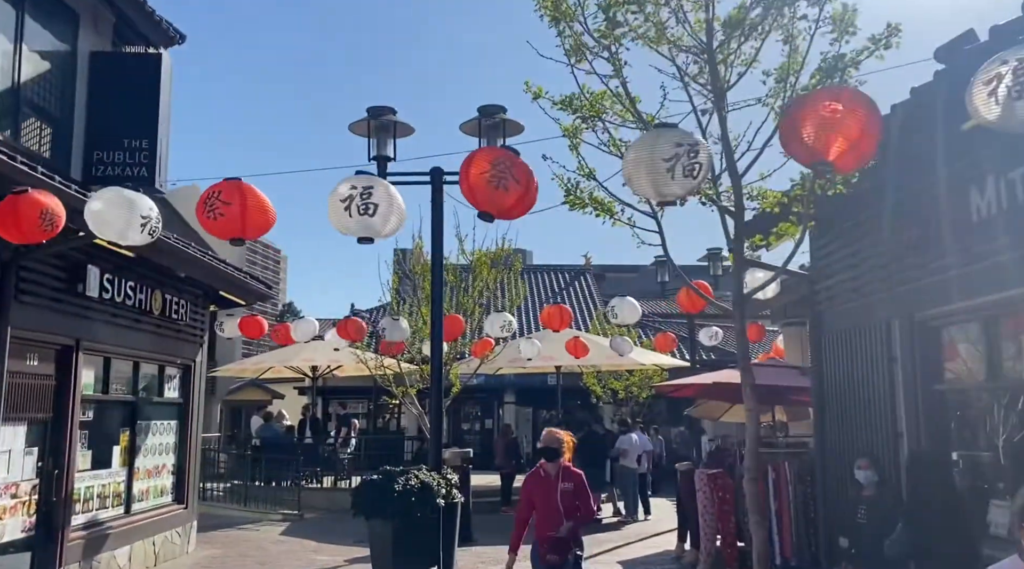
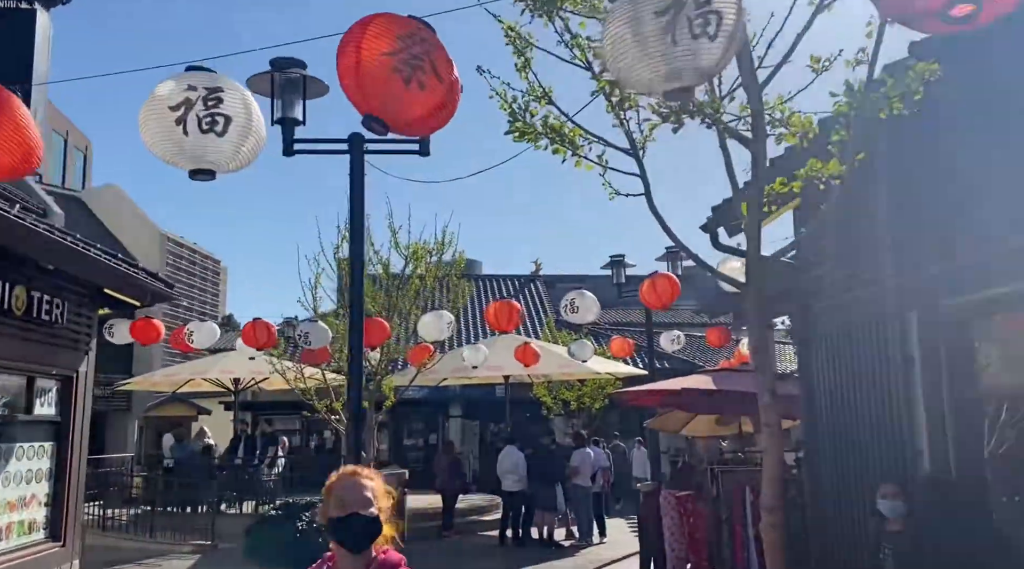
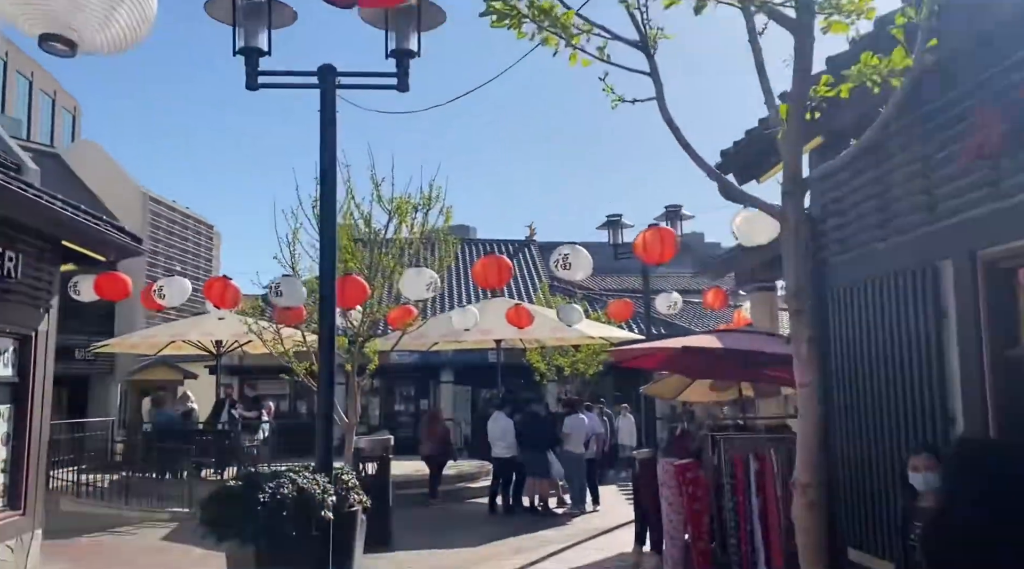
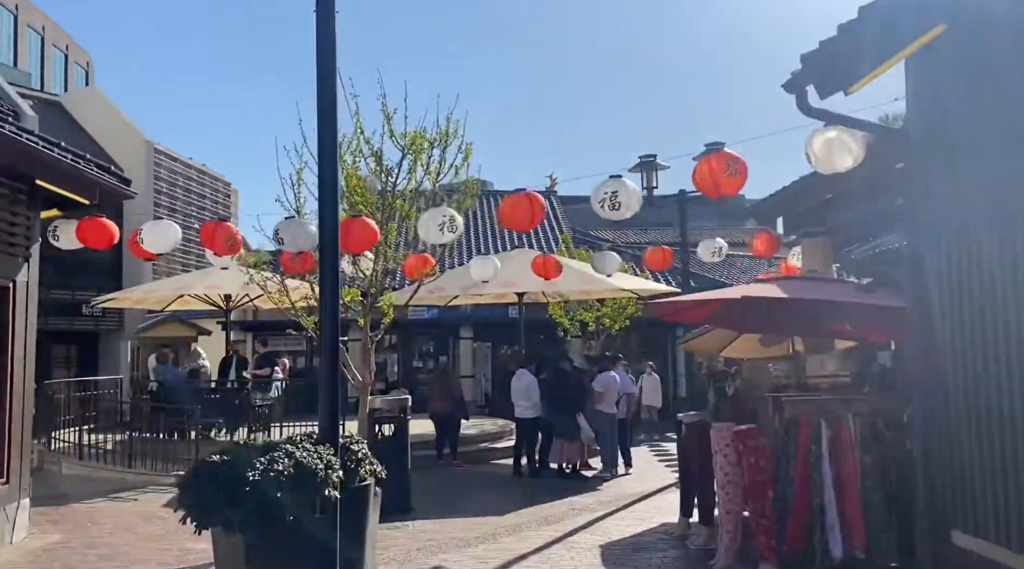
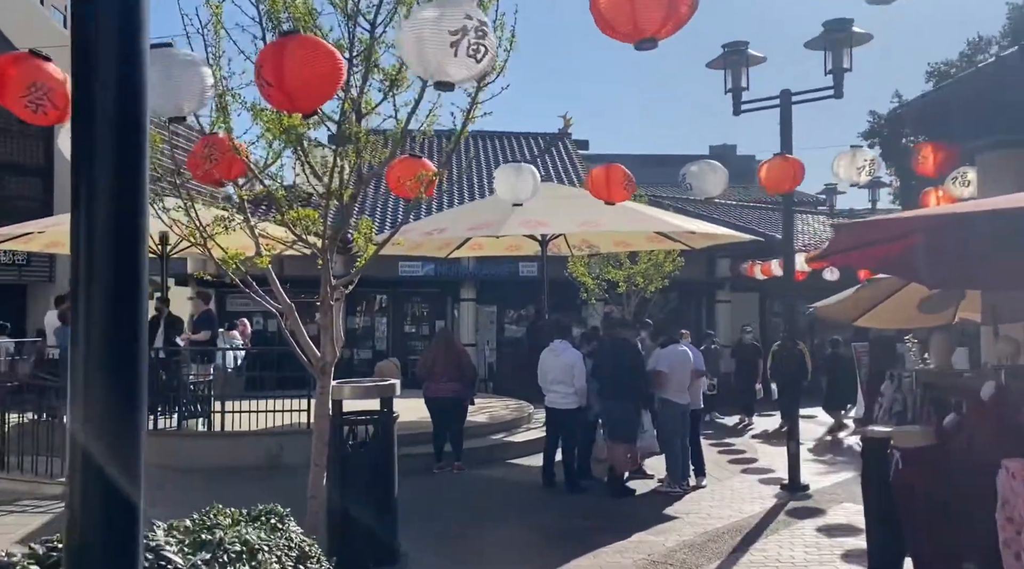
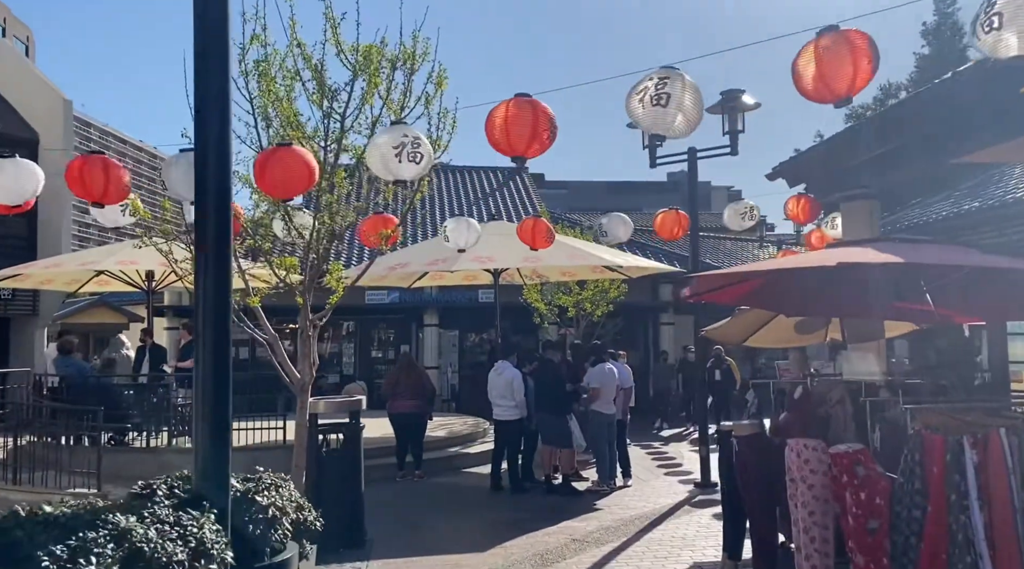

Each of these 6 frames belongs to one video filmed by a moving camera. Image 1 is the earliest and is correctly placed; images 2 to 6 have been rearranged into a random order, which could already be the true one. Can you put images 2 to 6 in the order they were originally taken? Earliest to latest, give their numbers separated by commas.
2, 3, 4, 6, 5
